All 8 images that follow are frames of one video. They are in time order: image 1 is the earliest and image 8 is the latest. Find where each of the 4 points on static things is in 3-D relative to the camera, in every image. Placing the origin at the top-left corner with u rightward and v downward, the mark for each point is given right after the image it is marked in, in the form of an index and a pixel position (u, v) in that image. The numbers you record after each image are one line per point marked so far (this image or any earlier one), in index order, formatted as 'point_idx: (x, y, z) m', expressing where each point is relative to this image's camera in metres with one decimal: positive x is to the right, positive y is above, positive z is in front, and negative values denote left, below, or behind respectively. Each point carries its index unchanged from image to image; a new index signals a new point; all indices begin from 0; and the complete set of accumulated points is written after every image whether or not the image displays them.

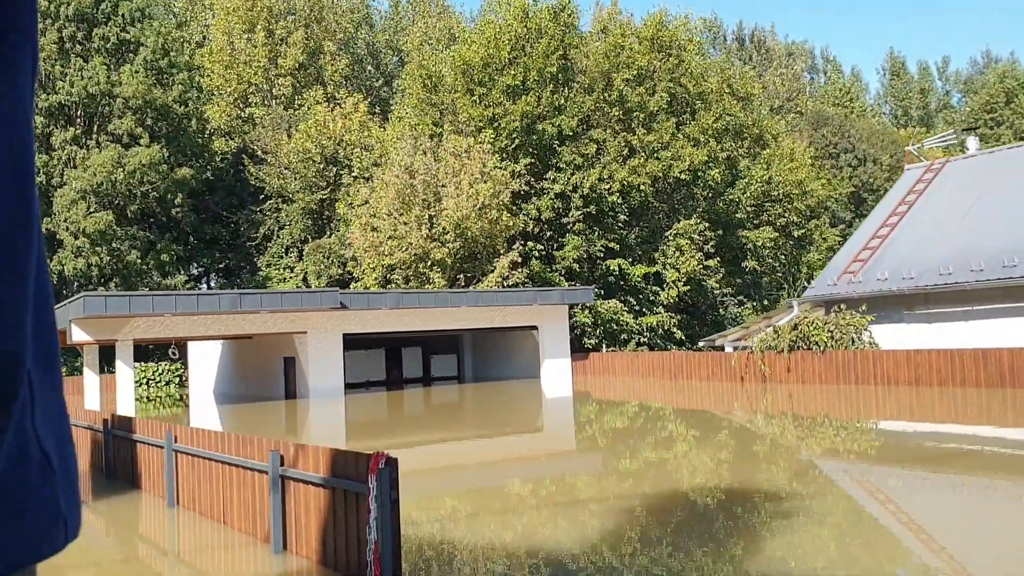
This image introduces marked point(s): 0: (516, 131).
0: (0.0, +3.1, +19.0) m
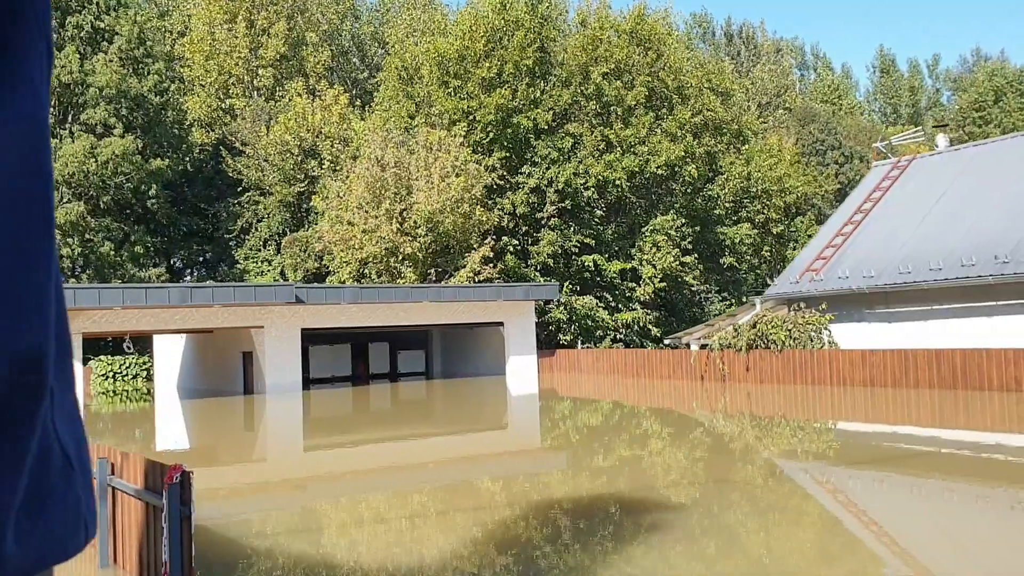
0: (-0.5, +3.2, +18.8) m
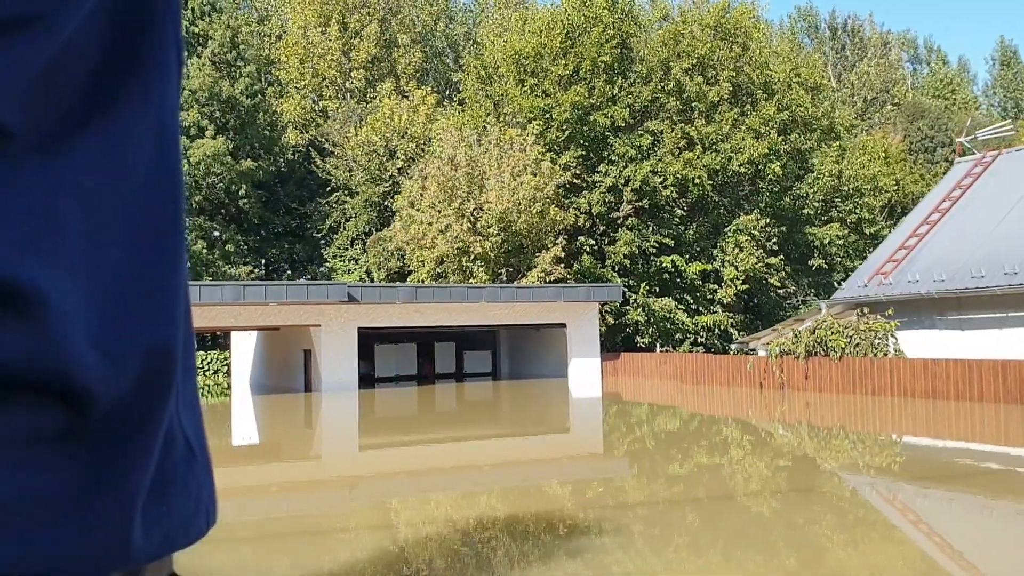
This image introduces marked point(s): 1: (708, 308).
0: (+1.0, +3.2, +18.6) m
1: (+4.0, -0.4, +20.1) m
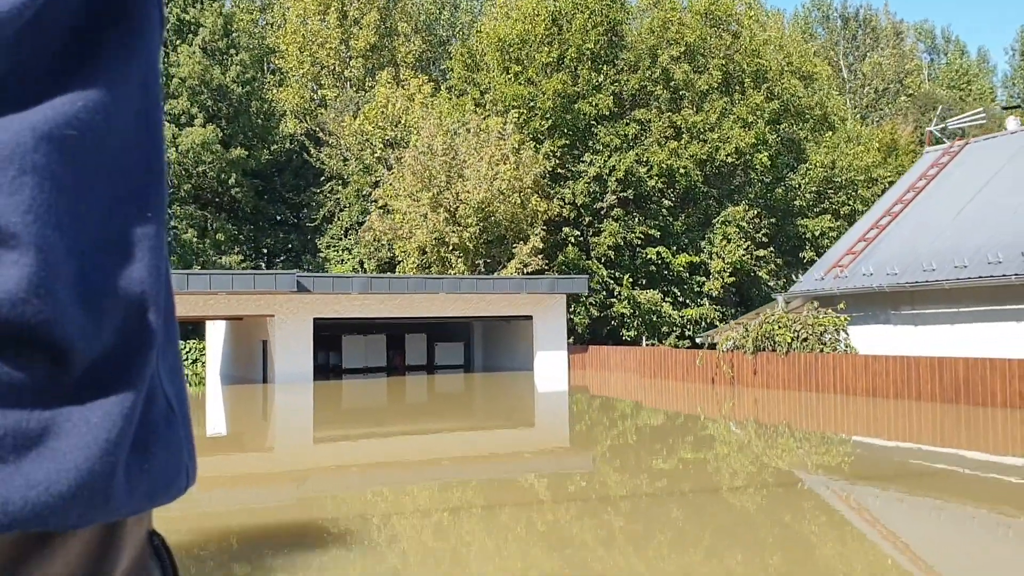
0: (+0.7, +3.4, +18.3) m
1: (+3.7, -0.3, +19.7) m
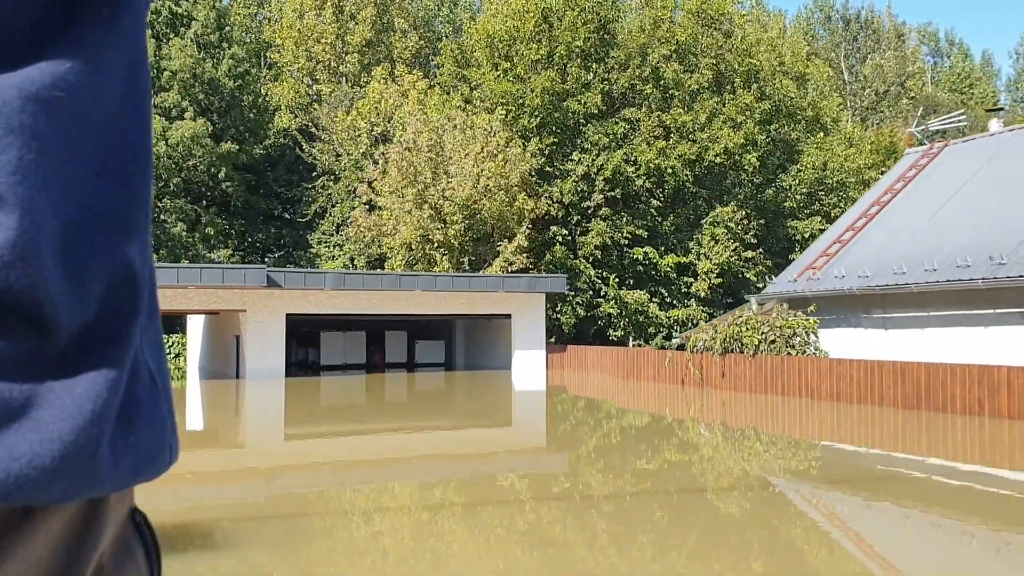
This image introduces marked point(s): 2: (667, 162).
0: (+0.5, +3.4, +18.1) m
1: (+3.5, -0.3, +19.6) m
2: (+2.9, +2.4, +18.3) m
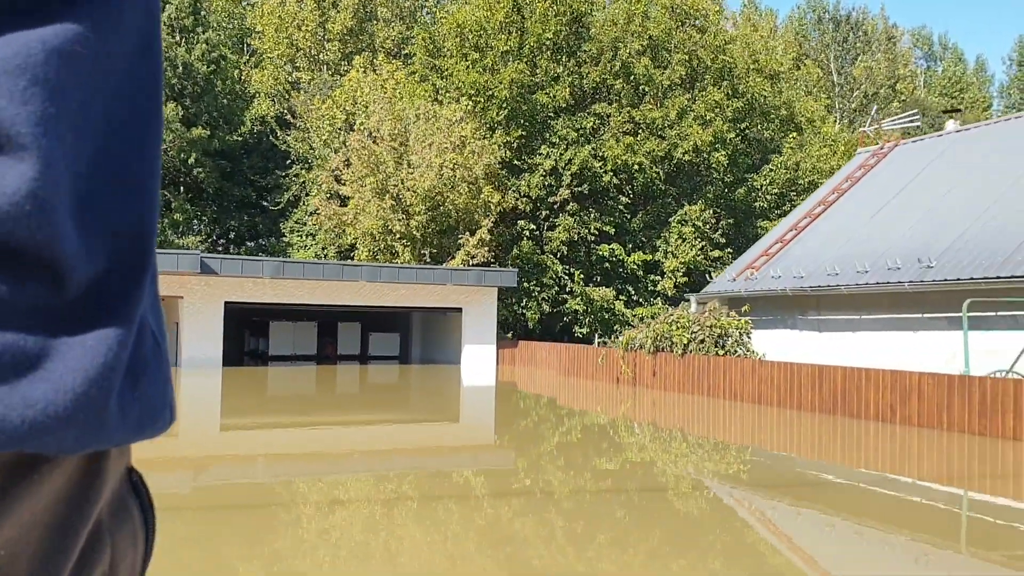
0: (-0.1, +3.5, +17.9) m
1: (+2.8, -0.3, +19.4) m
2: (+2.3, +2.4, +18.1) m
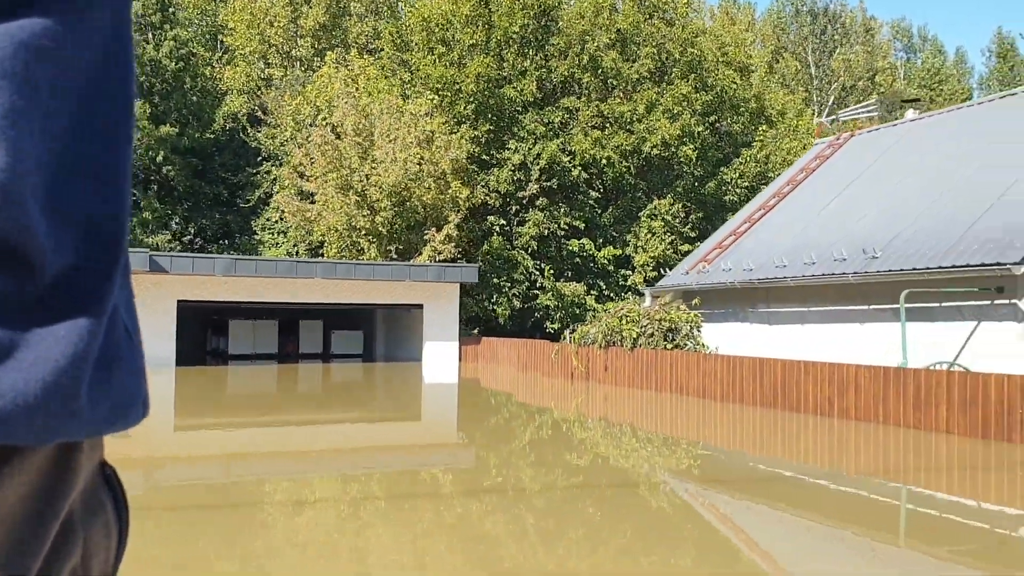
0: (-0.7, +3.6, +17.8) m
1: (+2.2, -0.1, +19.3) m
2: (+1.7, +2.5, +18.0) m
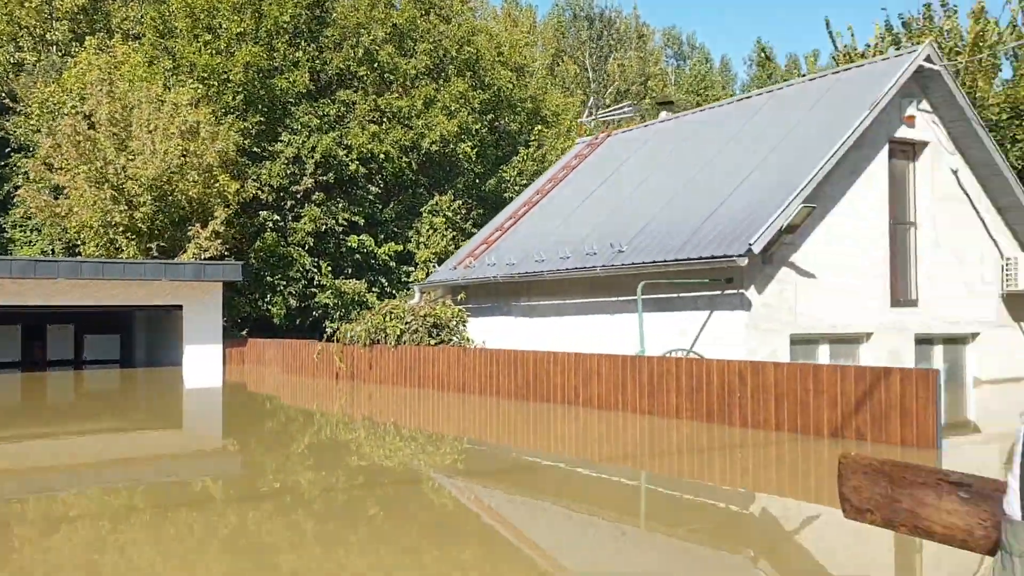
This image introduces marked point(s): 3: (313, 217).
0: (-4.7, +3.6, +17.1) m
1: (-2.2, -0.1, +19.2) m
2: (-2.4, +2.6, +17.8) m
3: (-3.6, +1.3, +17.5) m
